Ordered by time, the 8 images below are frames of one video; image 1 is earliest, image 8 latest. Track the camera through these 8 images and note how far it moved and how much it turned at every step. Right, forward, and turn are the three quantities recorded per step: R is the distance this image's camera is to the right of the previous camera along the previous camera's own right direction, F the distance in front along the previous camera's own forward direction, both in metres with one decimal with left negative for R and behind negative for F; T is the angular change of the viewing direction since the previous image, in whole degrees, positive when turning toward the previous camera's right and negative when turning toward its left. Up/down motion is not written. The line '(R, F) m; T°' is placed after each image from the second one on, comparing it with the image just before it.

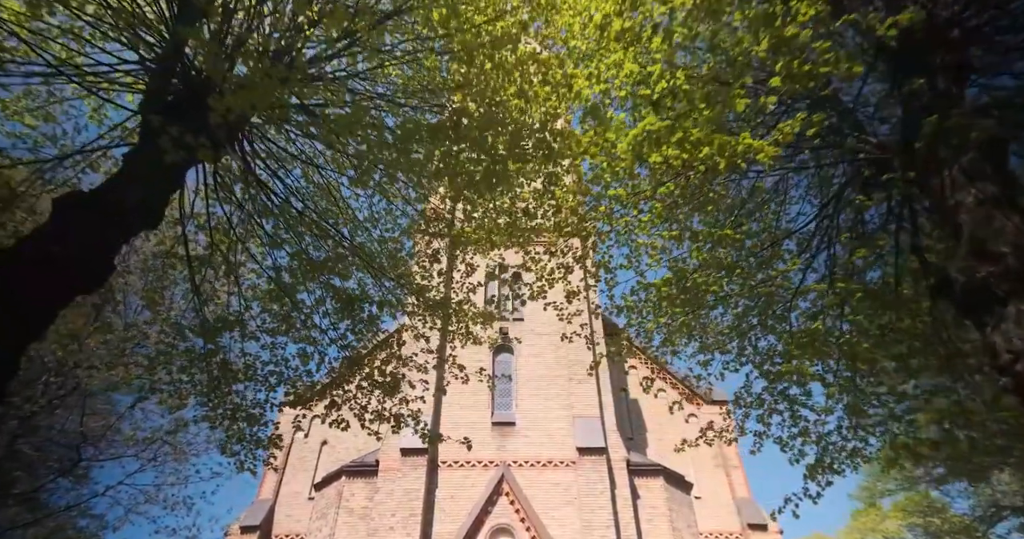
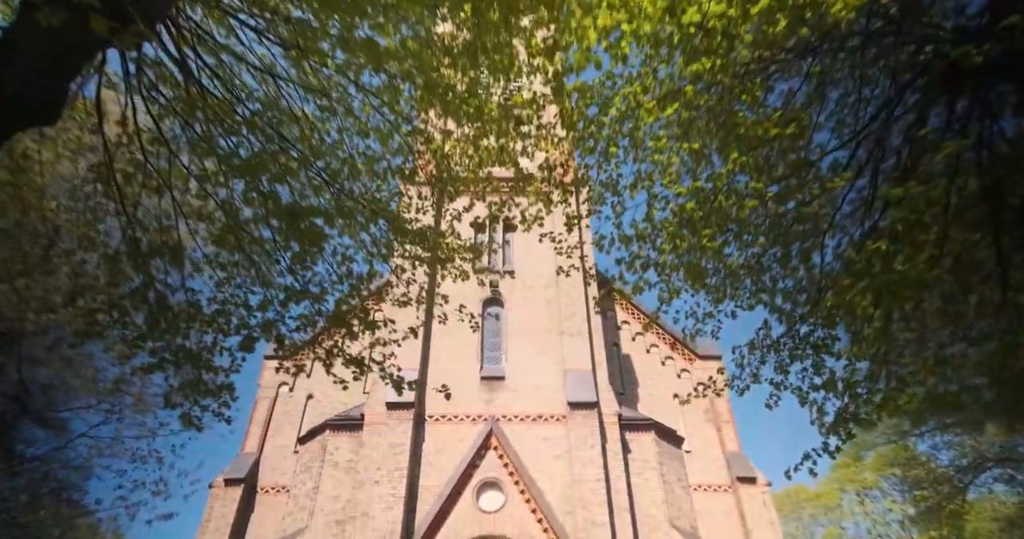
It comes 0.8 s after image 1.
(0.0, +0.6) m; +1°
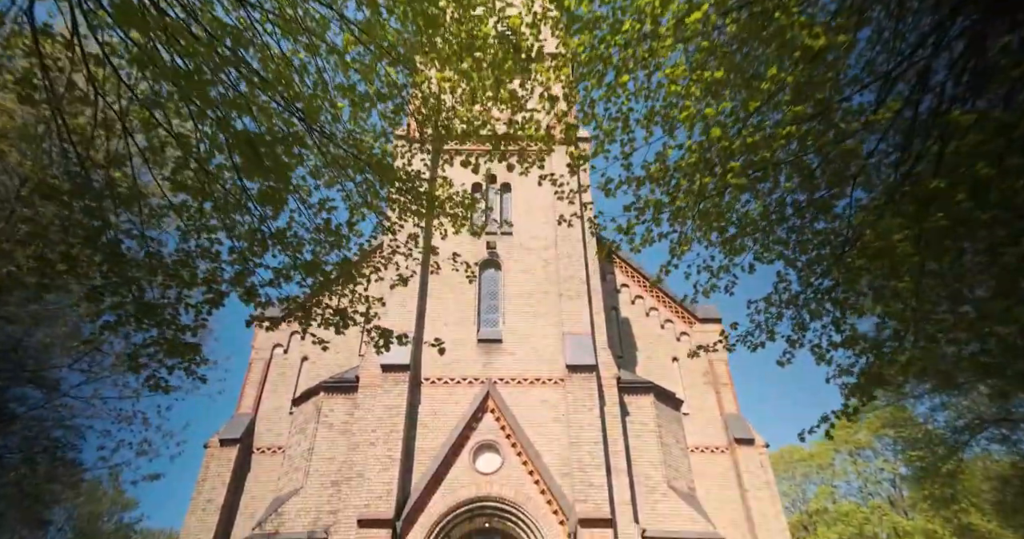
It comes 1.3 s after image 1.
(0.0, +0.4) m; 0°
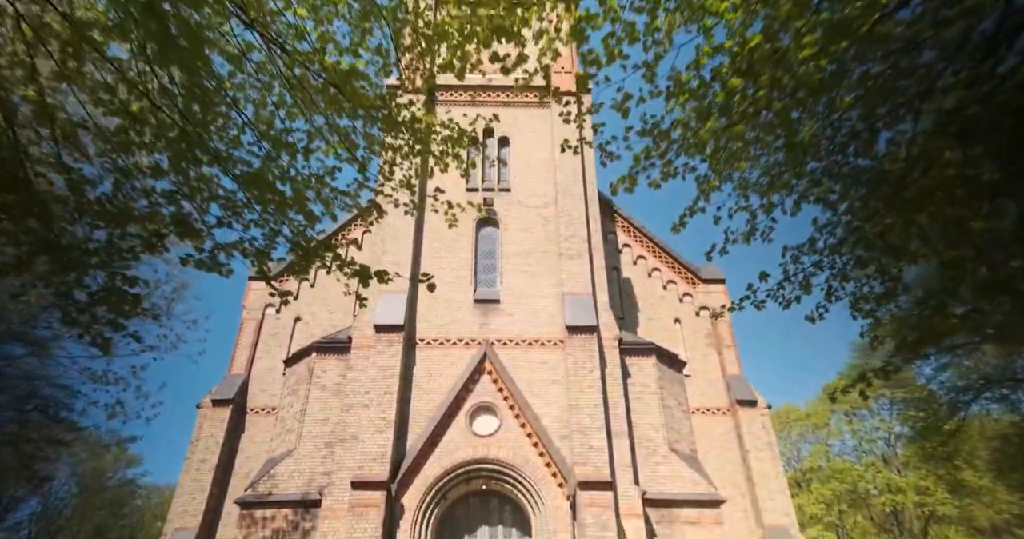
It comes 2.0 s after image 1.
(0.0, +0.6) m; 0°
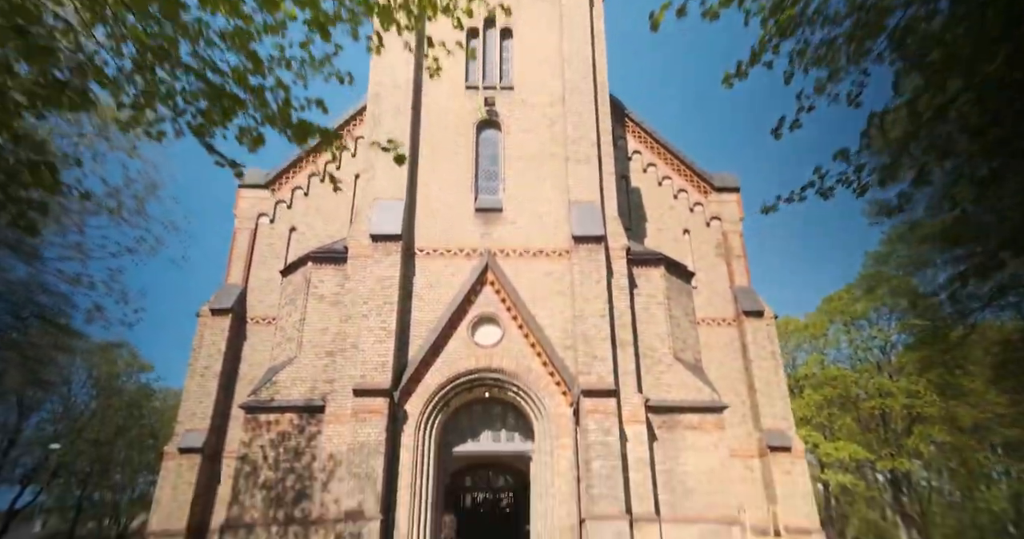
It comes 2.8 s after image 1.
(0.0, +0.6) m; 0°
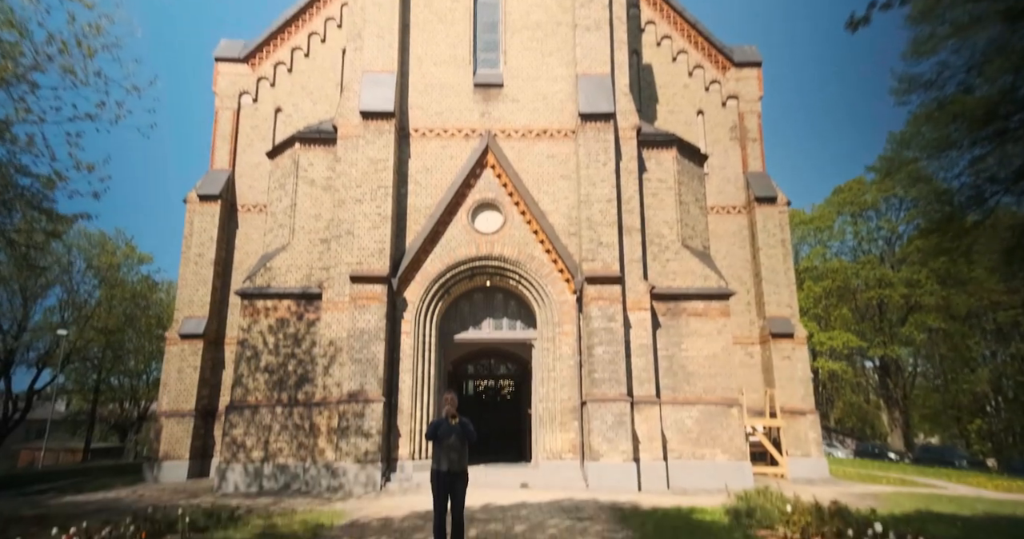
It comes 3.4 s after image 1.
(0.0, +0.6) m; 0°
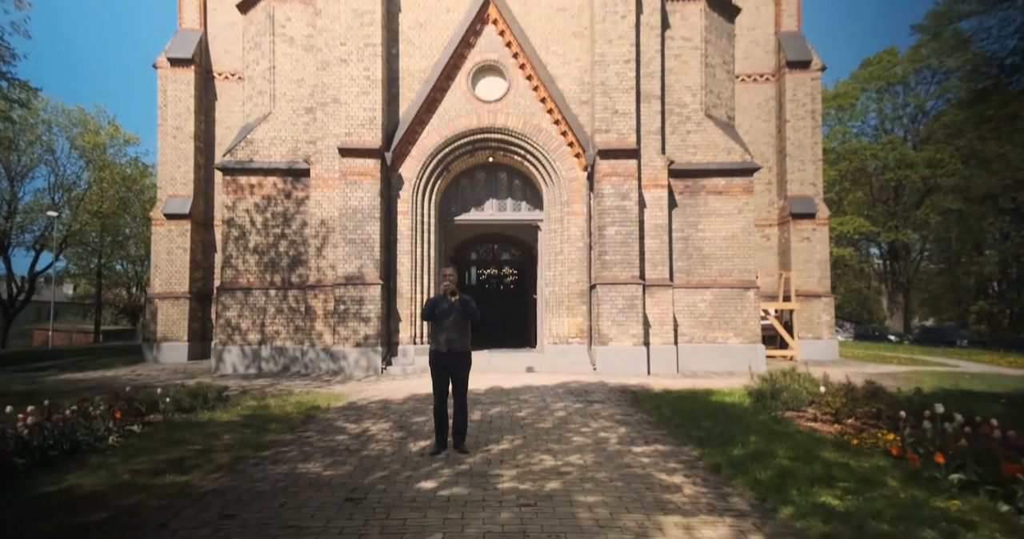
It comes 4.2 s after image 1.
(-0.1, +0.9) m; 0°
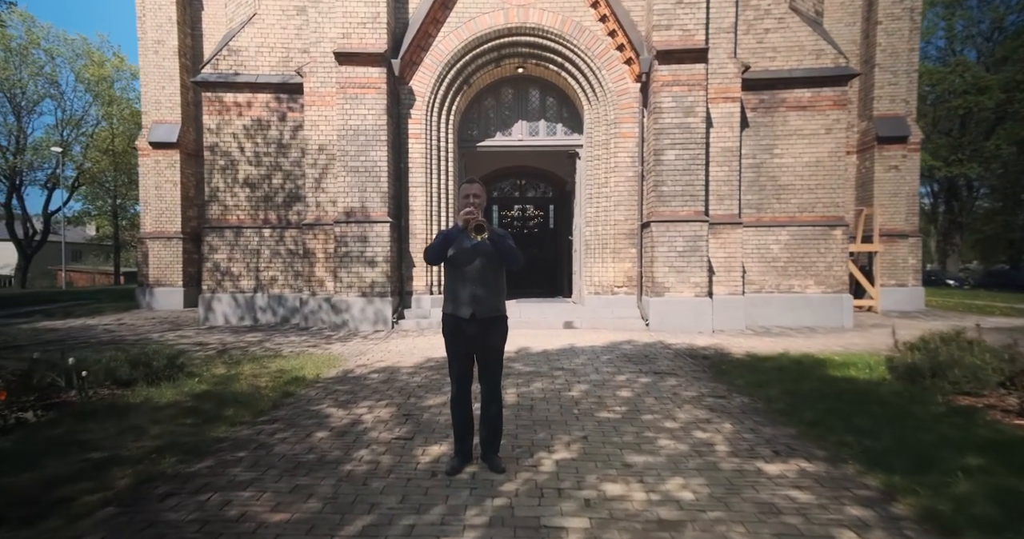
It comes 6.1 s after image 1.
(-0.2, +2.0) m; -2°
